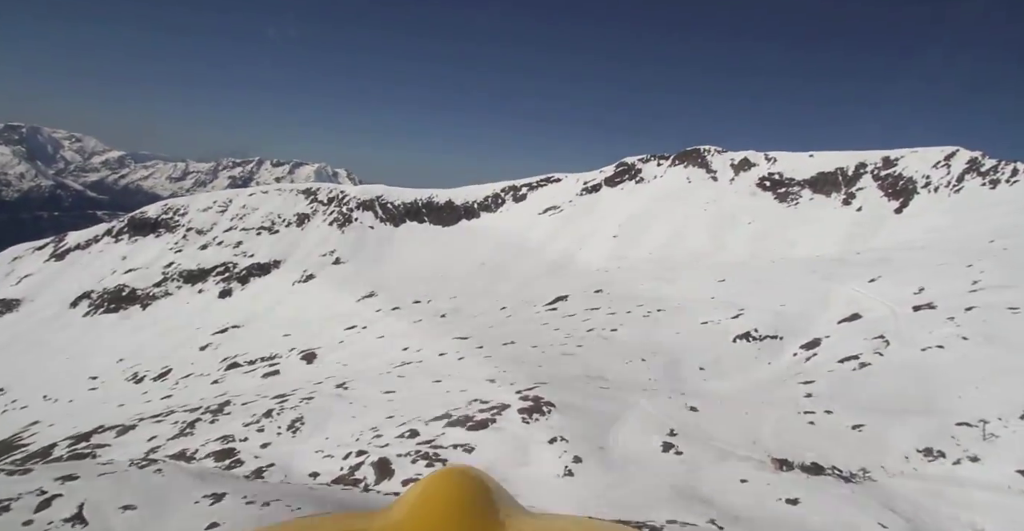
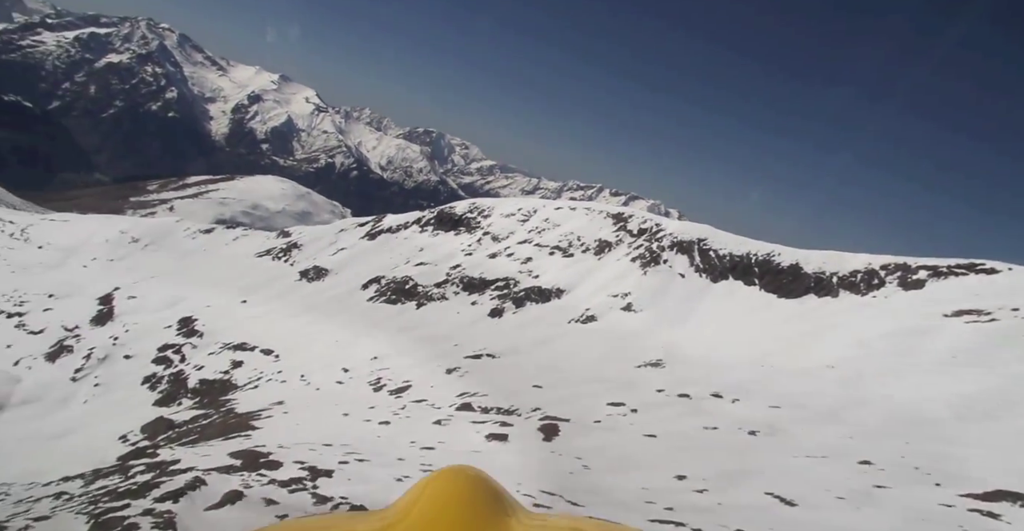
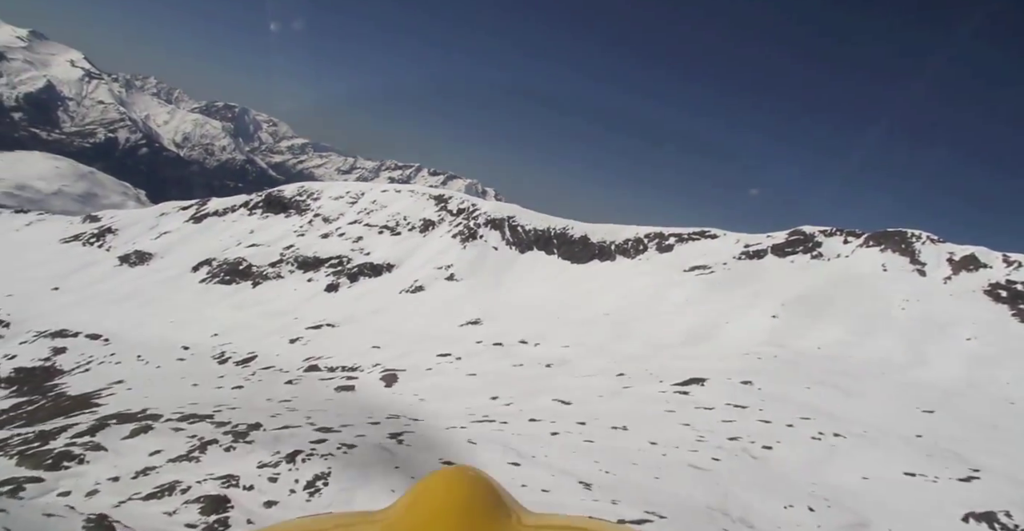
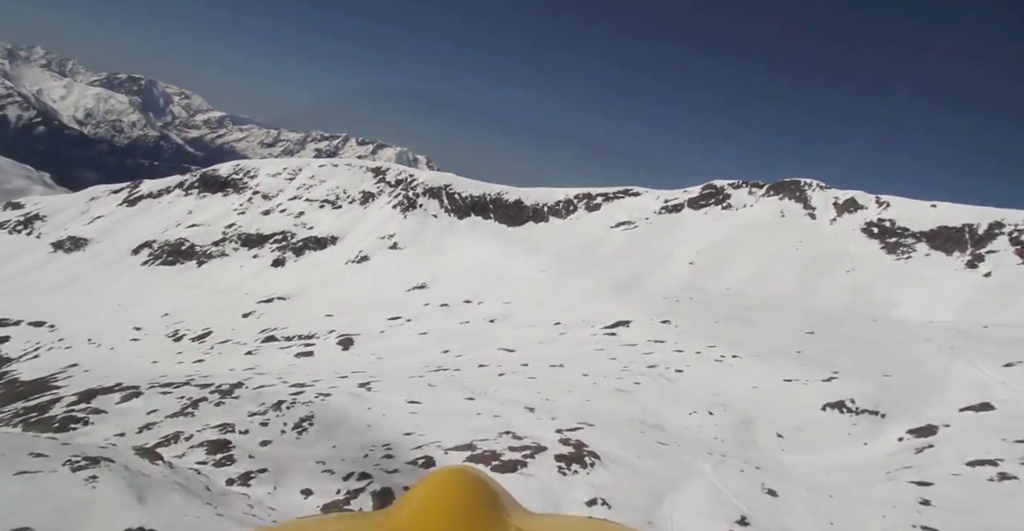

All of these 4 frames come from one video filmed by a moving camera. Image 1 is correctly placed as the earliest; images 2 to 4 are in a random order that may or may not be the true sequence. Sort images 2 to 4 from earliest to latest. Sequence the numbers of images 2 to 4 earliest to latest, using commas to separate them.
4, 3, 2
